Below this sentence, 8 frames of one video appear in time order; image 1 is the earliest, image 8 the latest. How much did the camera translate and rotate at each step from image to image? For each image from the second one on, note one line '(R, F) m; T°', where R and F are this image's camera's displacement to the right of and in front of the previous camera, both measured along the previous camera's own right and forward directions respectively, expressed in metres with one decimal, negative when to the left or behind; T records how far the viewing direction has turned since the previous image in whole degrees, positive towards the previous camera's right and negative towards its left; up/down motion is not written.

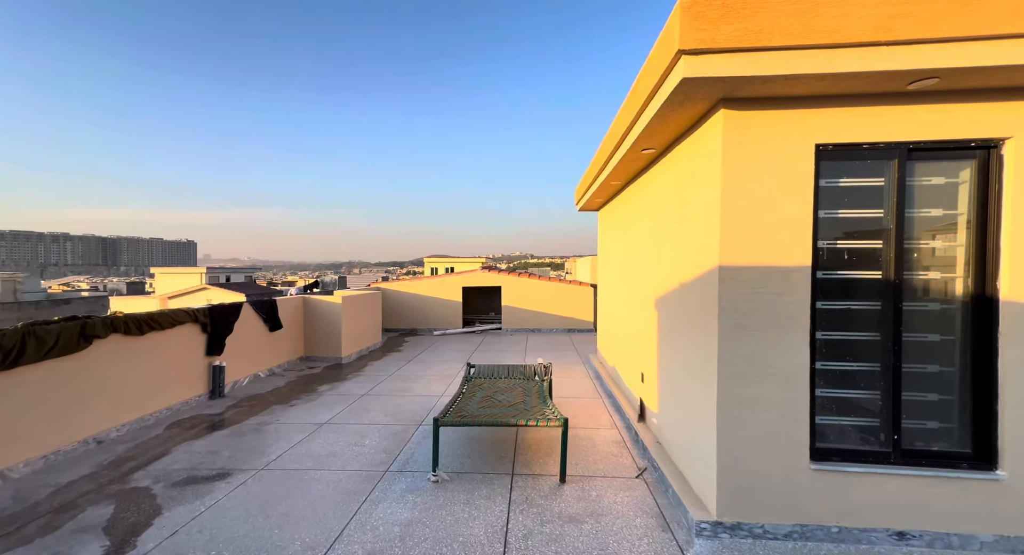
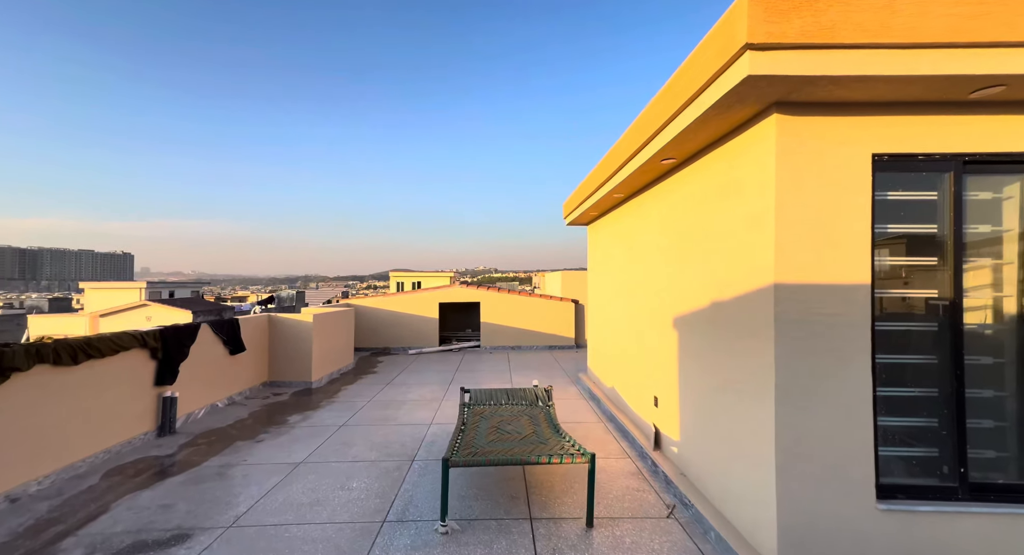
(-0.4, +0.4) m; +5°
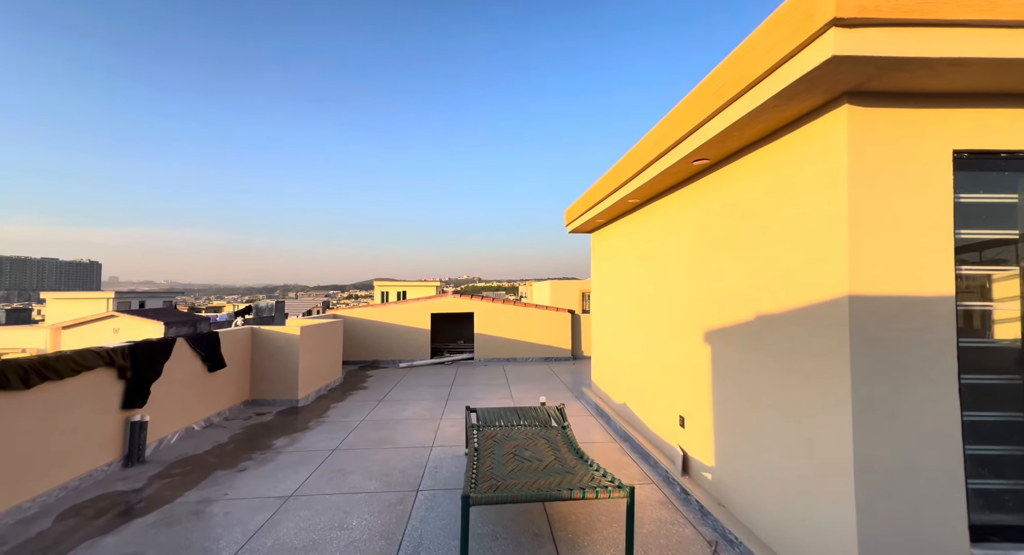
(-0.3, +0.4) m; +2°
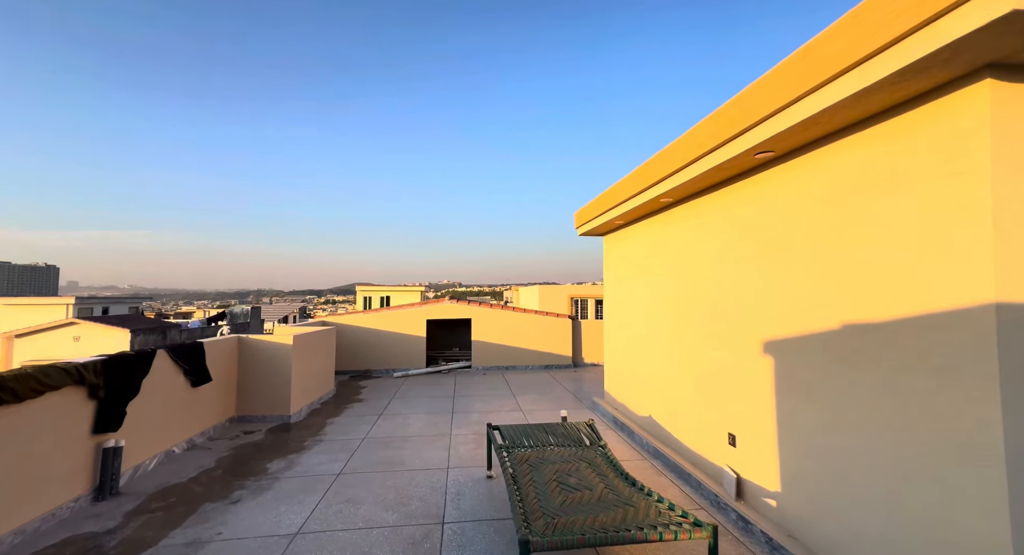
(-0.5, +0.4) m; +3°
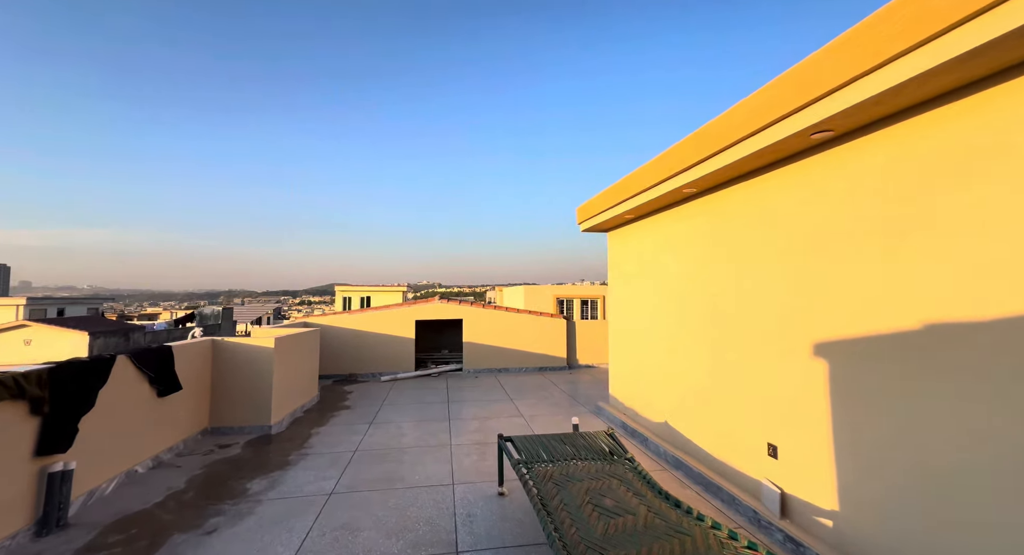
(-0.3, +0.4) m; +3°
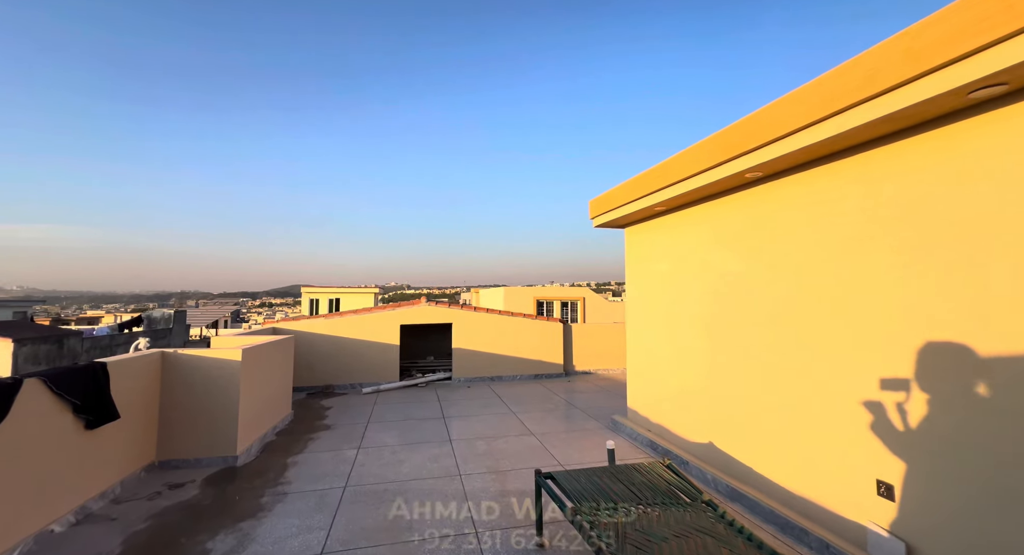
(-0.5, +0.8) m; +4°
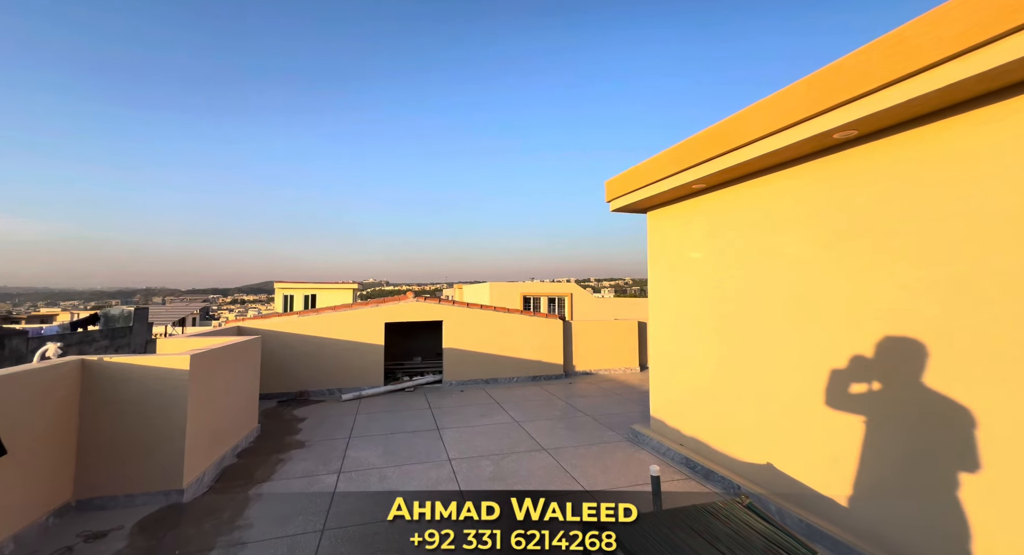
(-0.3, +0.8) m; +3°
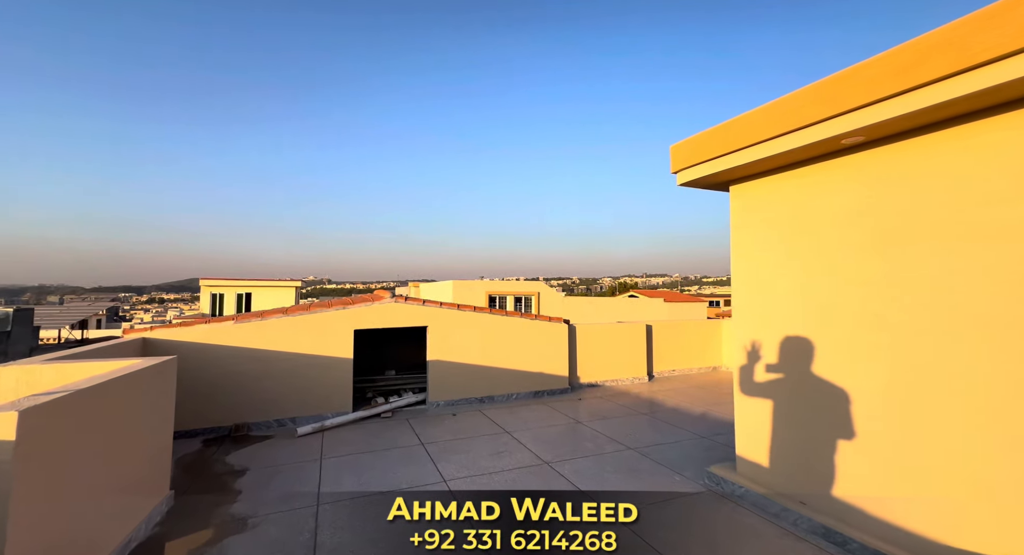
(-0.9, +1.6) m; +7°
